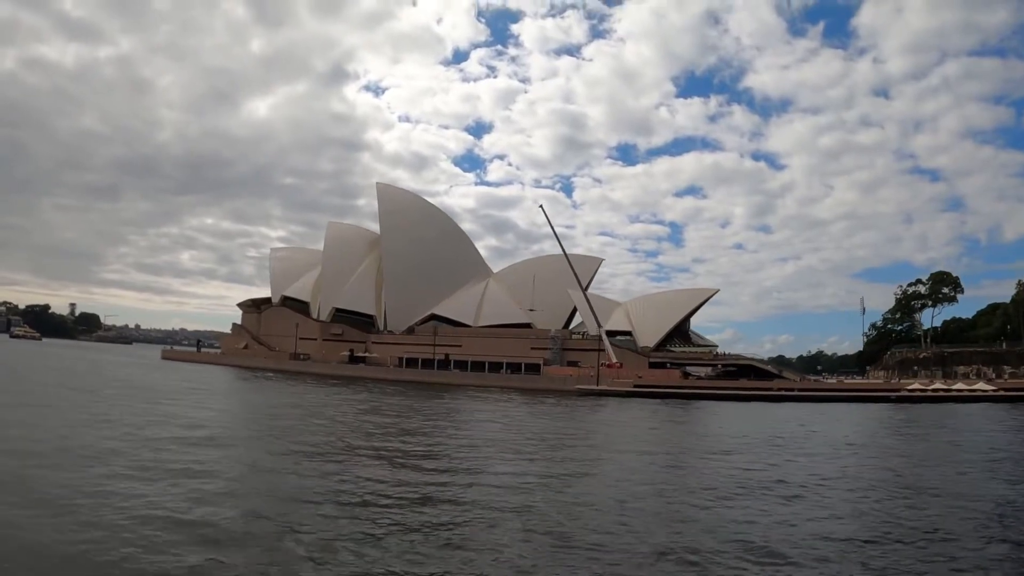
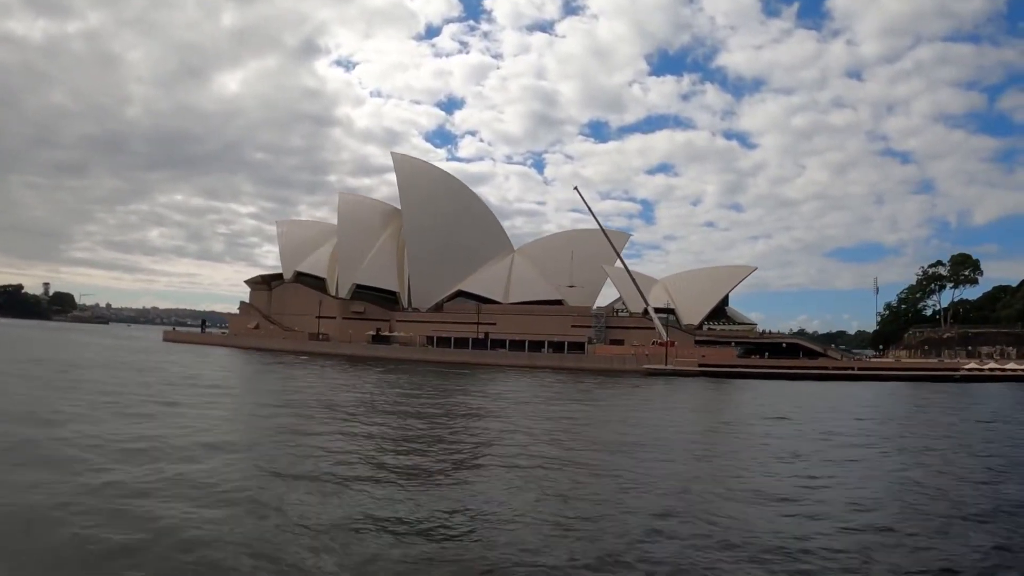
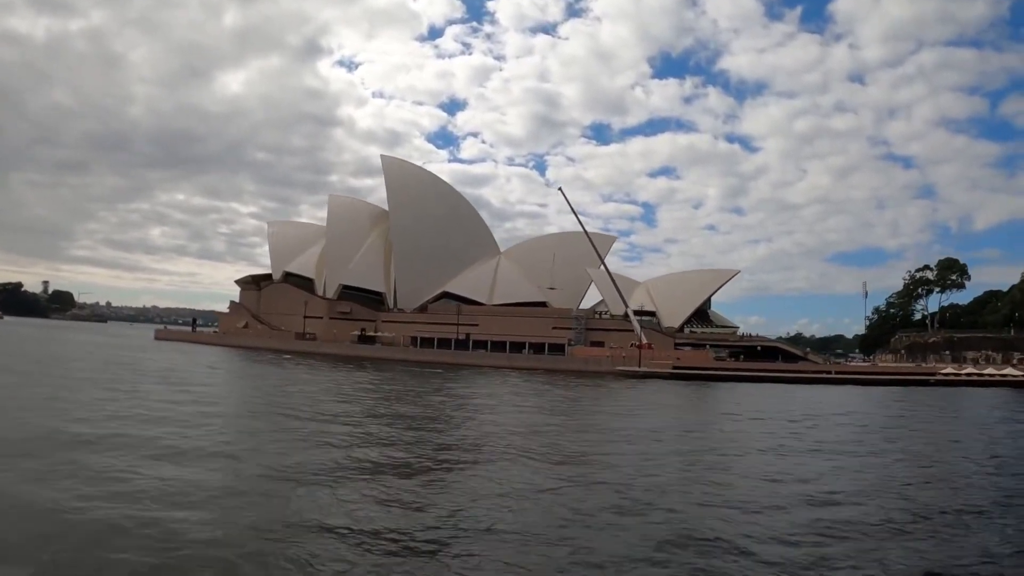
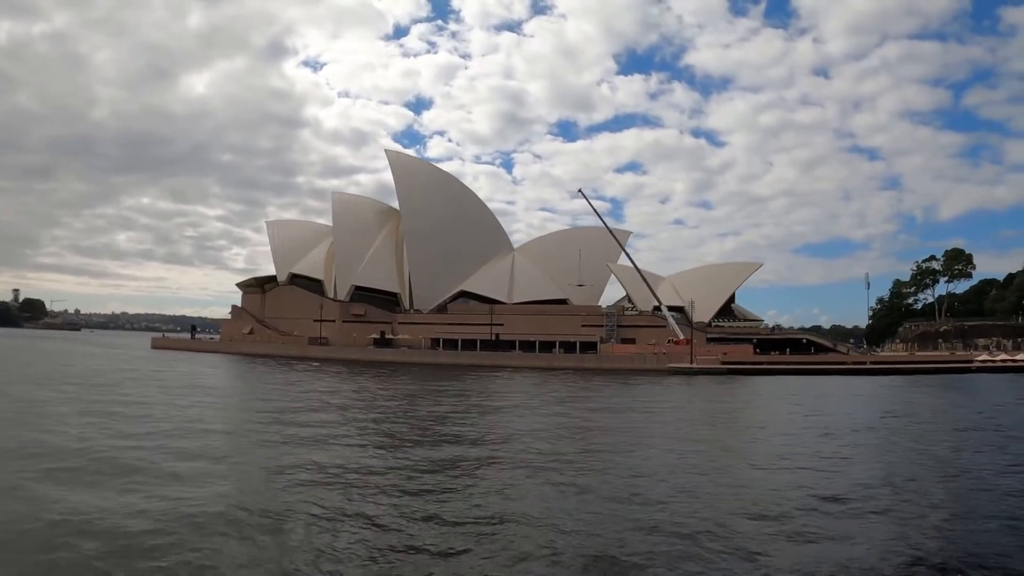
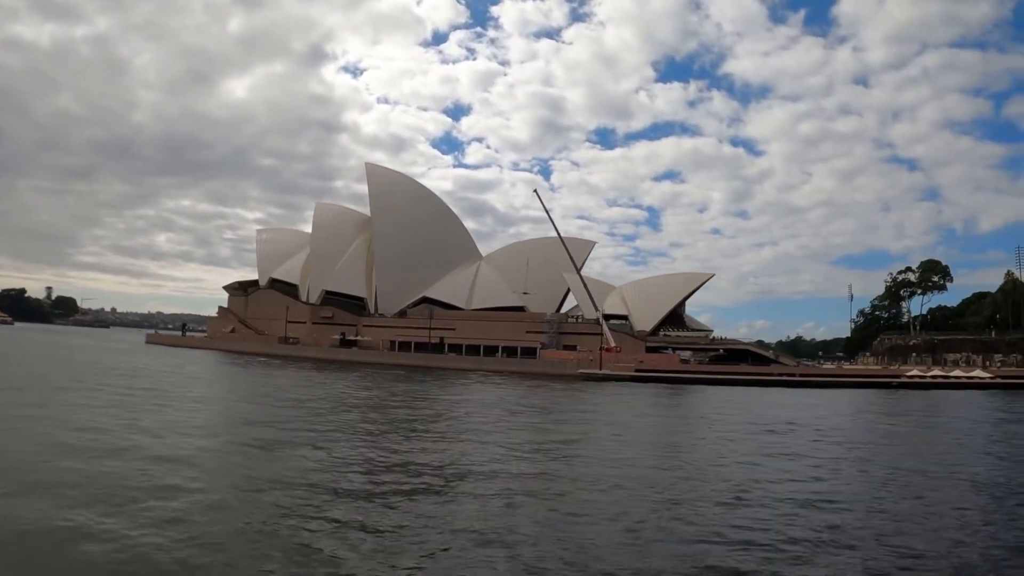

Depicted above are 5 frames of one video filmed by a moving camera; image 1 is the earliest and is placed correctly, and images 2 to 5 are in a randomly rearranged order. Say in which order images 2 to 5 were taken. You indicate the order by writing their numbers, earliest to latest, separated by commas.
5, 3, 2, 4
